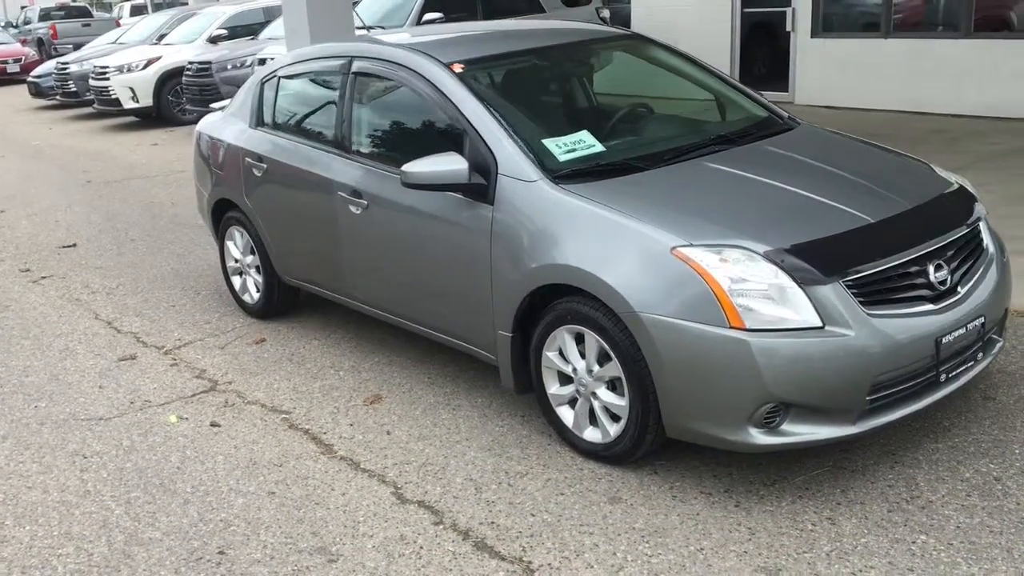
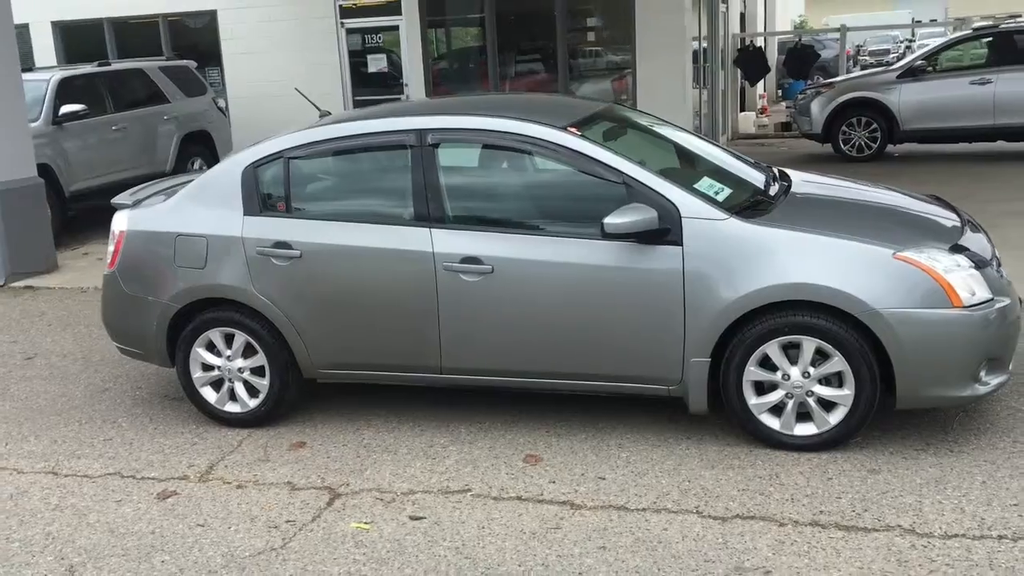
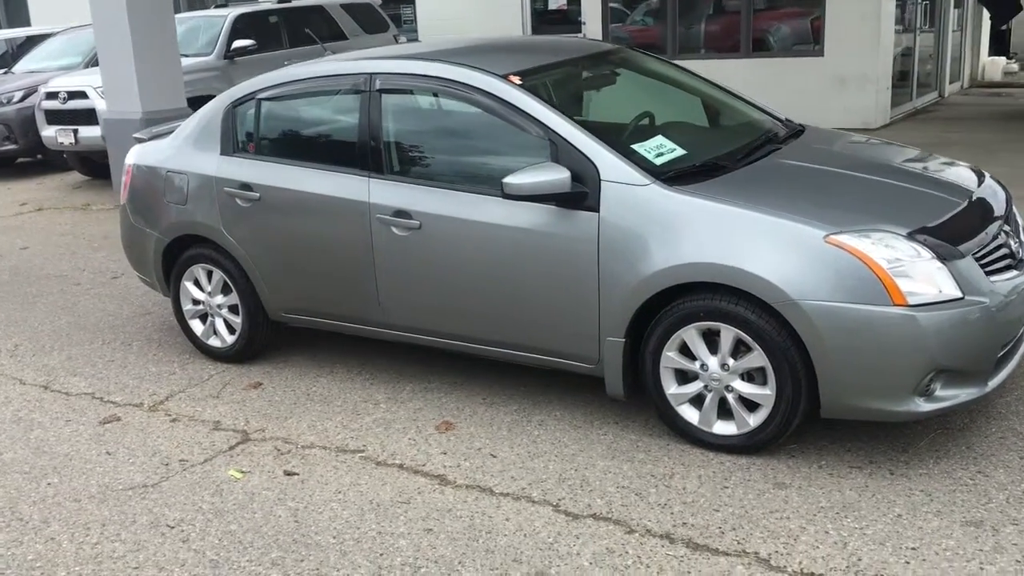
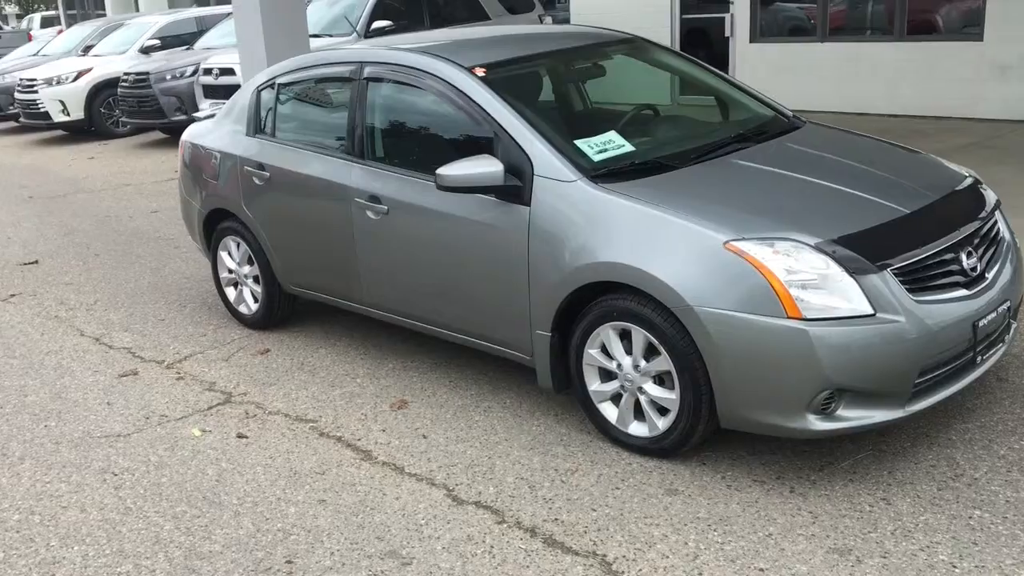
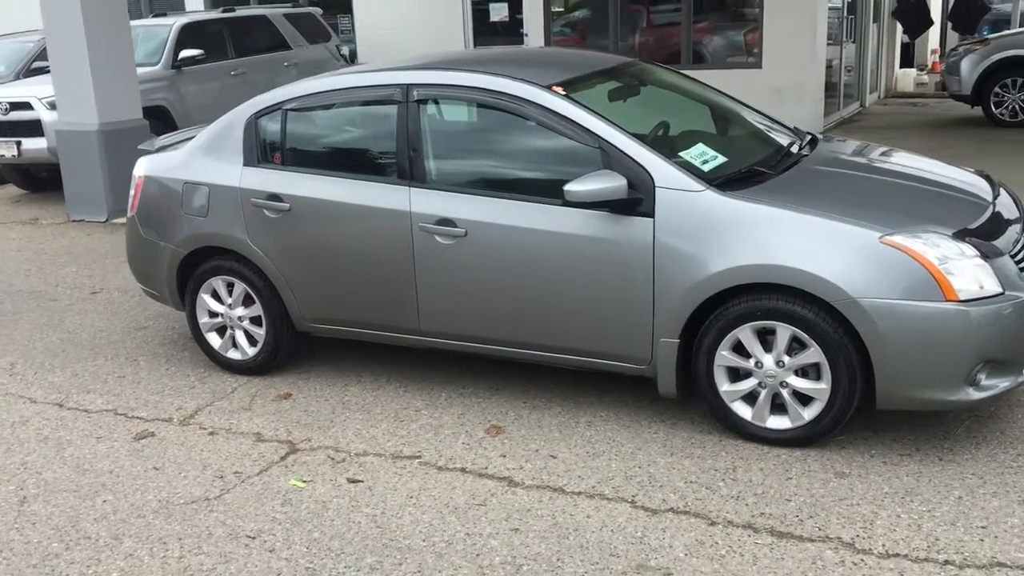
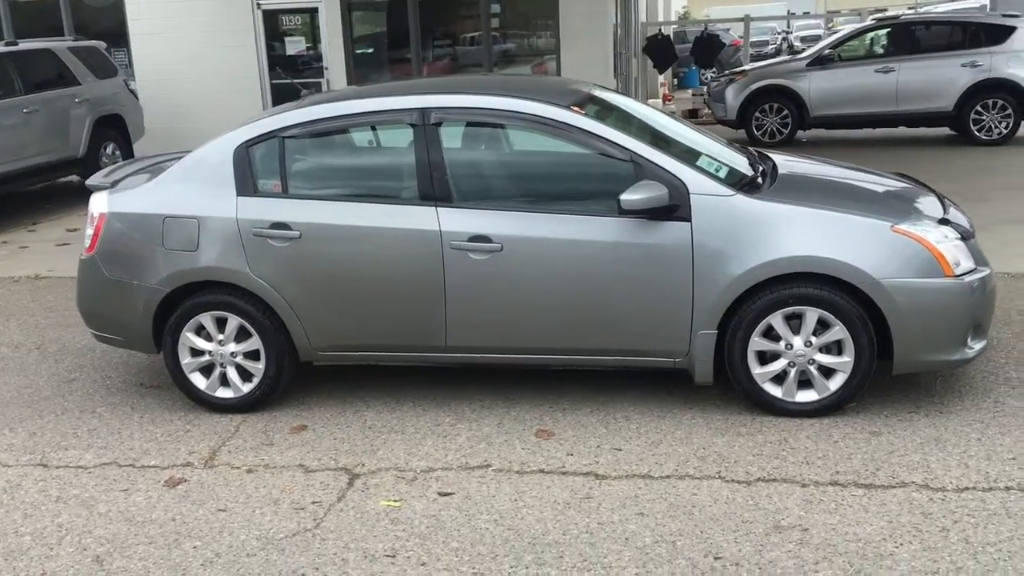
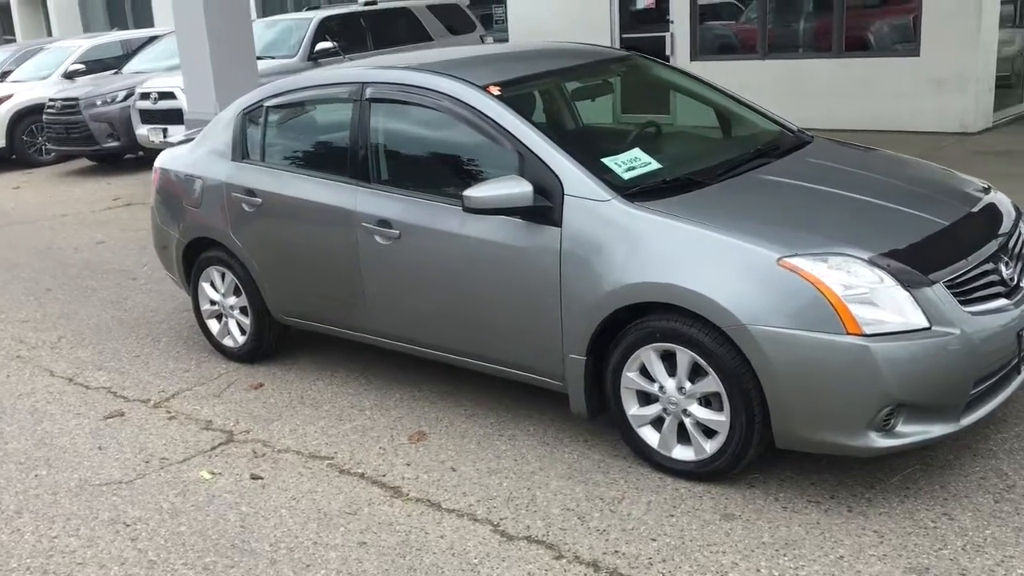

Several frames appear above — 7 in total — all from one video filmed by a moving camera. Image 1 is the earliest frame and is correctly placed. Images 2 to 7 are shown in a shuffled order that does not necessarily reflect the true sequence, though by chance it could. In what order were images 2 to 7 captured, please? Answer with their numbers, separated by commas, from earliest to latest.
4, 7, 3, 5, 2, 6
